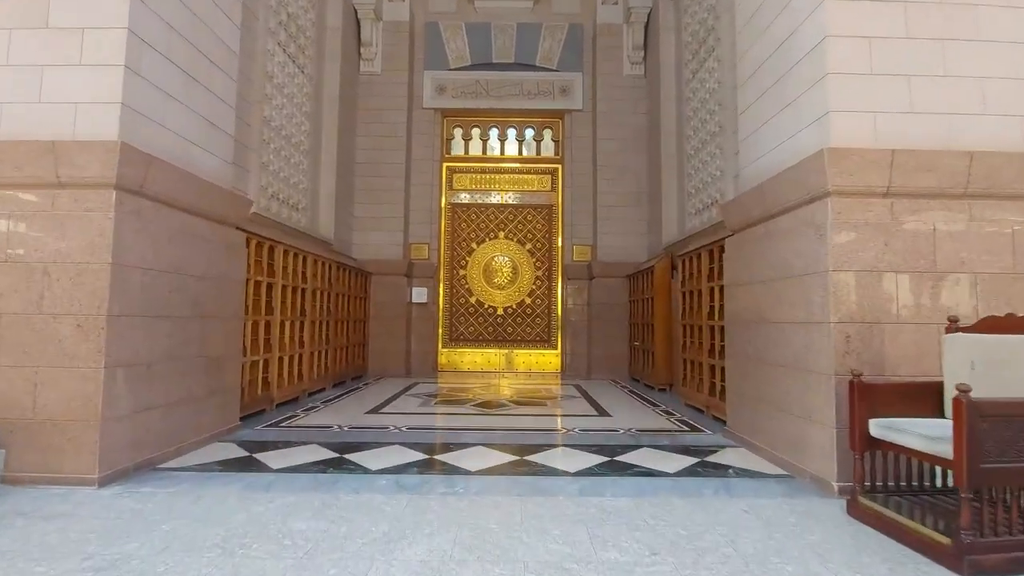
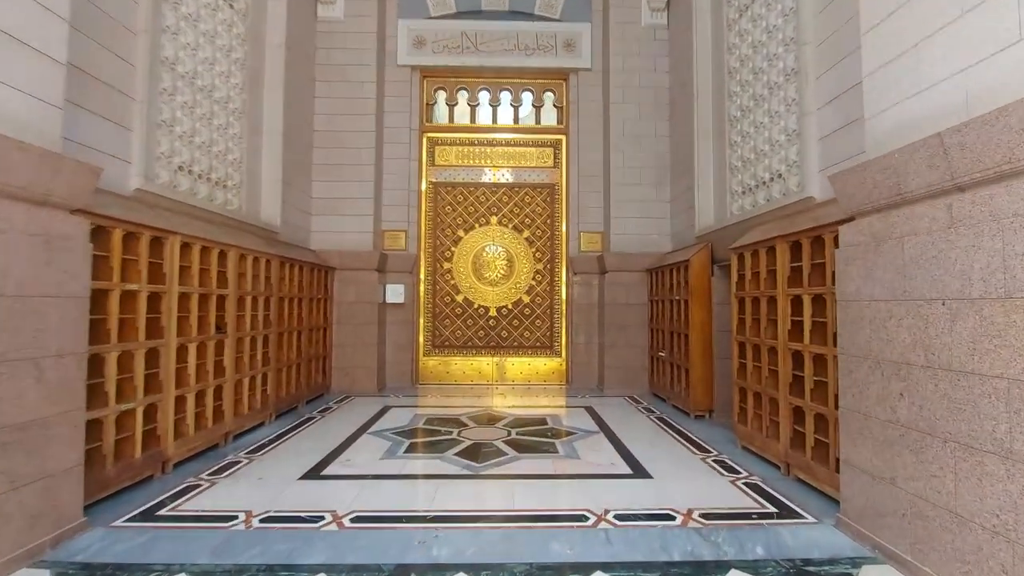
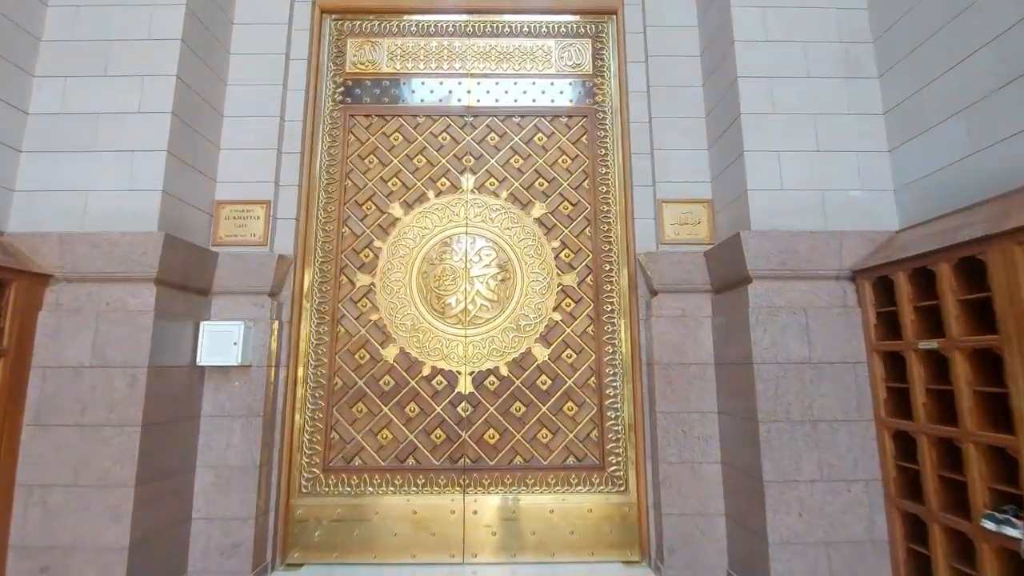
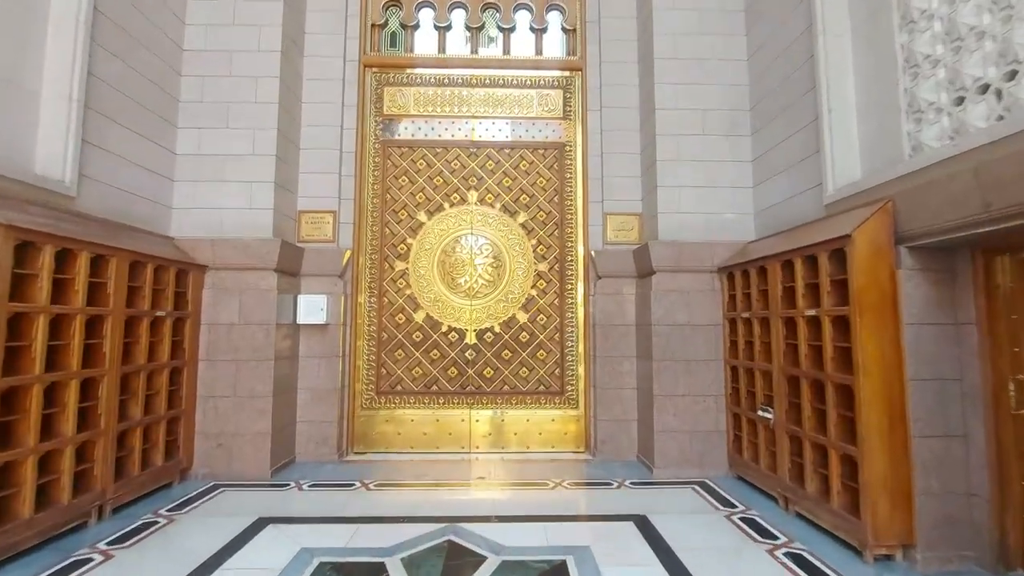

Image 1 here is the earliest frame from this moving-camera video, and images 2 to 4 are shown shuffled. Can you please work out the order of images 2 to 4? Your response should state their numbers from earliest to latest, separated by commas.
2, 4, 3
